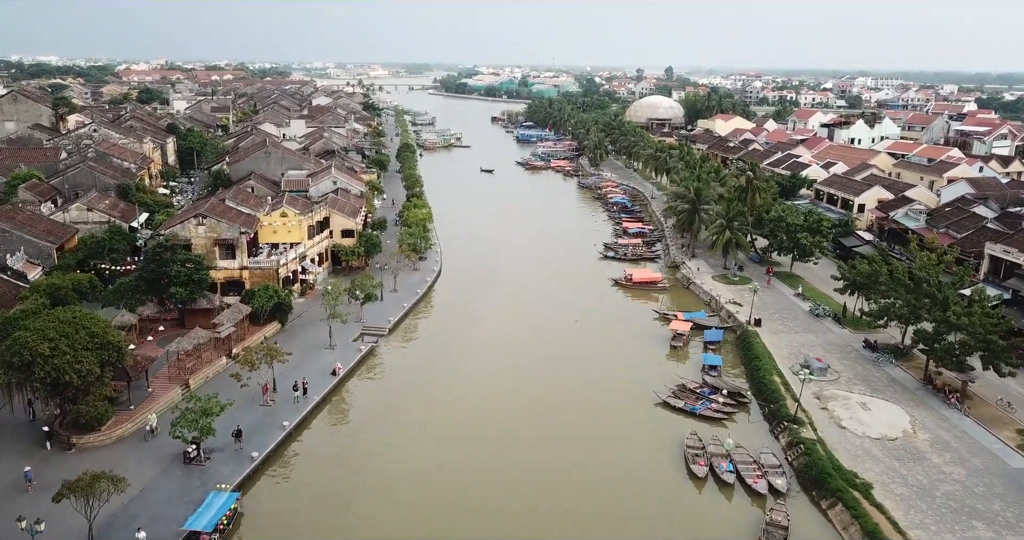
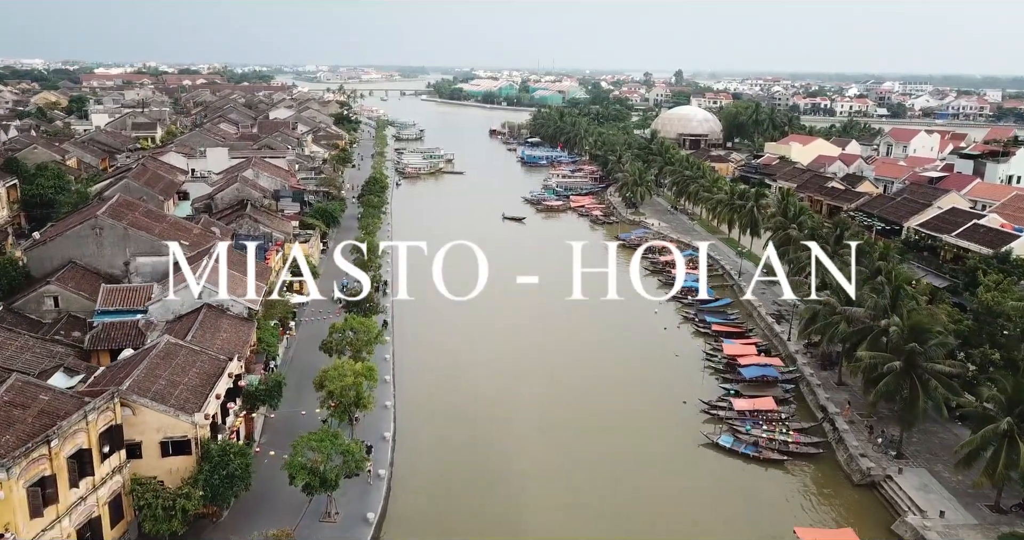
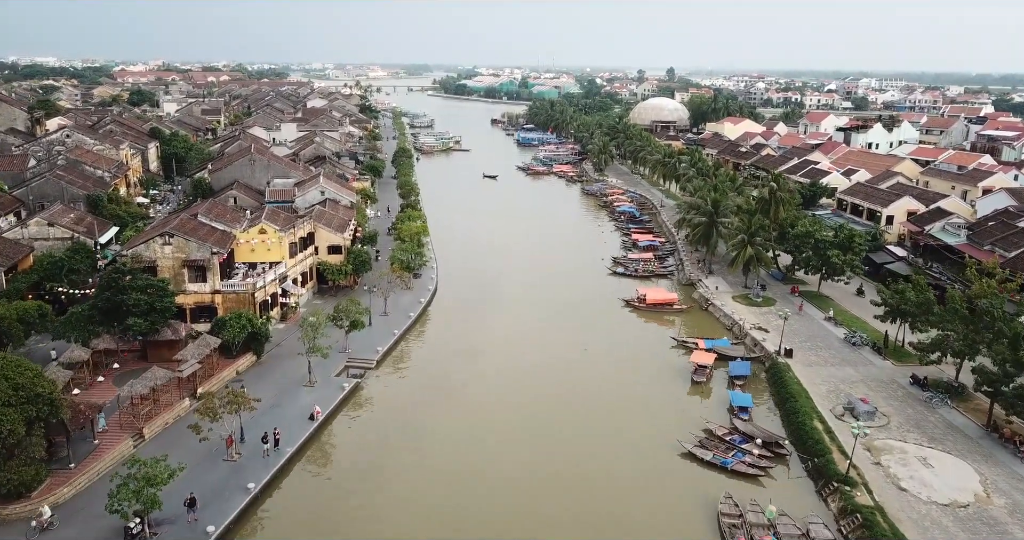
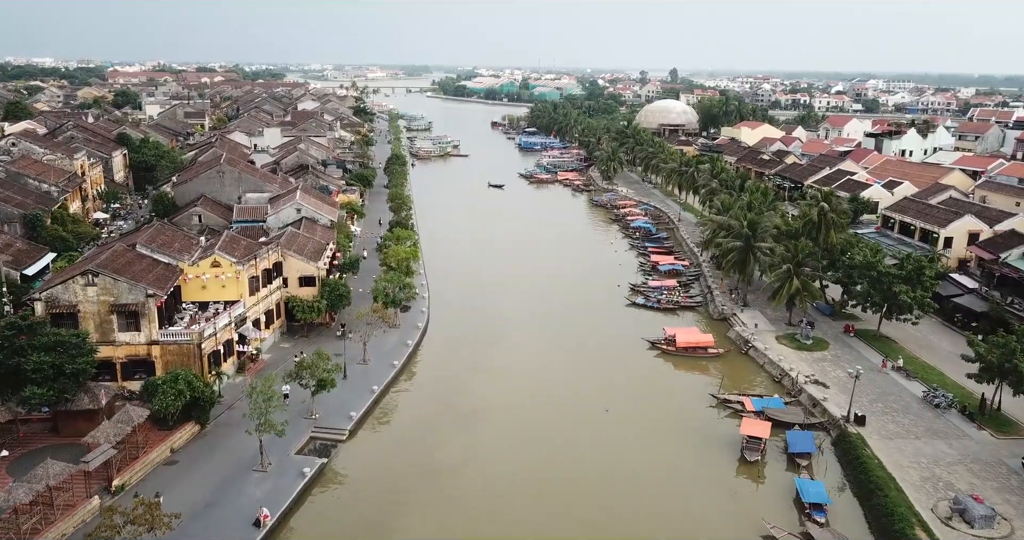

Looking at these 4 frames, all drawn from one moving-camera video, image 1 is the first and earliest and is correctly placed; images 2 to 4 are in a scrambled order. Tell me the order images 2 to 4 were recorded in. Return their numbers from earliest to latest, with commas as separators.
3, 4, 2
